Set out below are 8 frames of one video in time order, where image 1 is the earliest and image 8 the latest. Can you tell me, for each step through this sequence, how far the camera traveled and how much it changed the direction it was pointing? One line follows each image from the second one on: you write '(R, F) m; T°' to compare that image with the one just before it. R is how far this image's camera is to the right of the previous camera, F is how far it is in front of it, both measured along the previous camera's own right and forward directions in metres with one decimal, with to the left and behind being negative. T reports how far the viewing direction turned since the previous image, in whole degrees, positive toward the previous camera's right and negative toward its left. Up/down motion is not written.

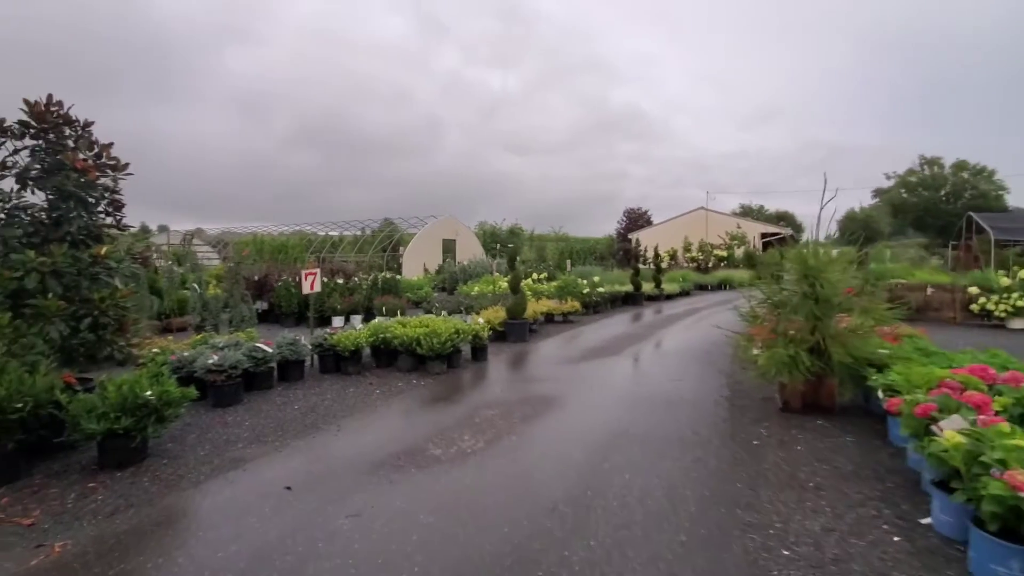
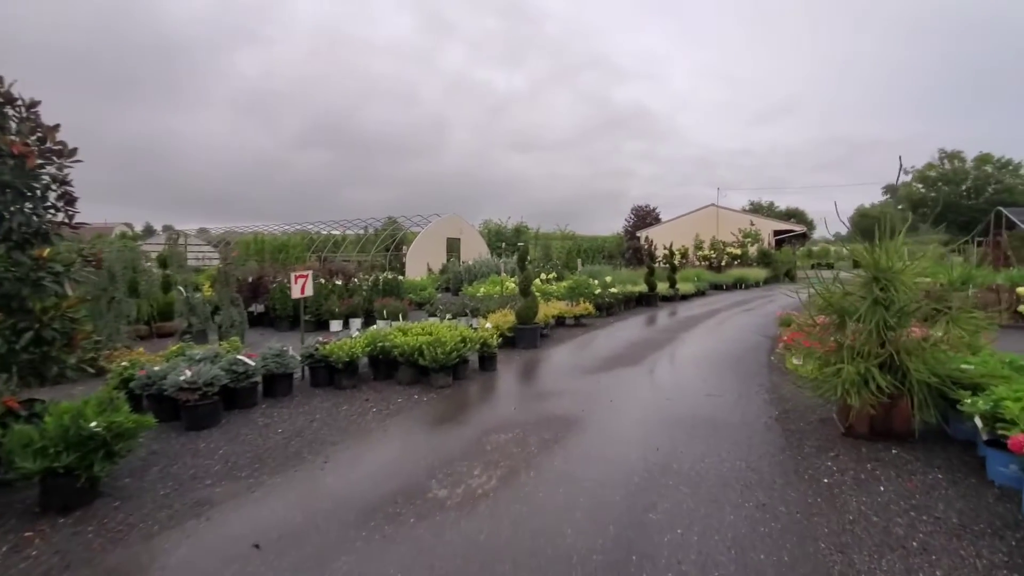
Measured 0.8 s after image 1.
(-0.1, +0.8) m; -1°
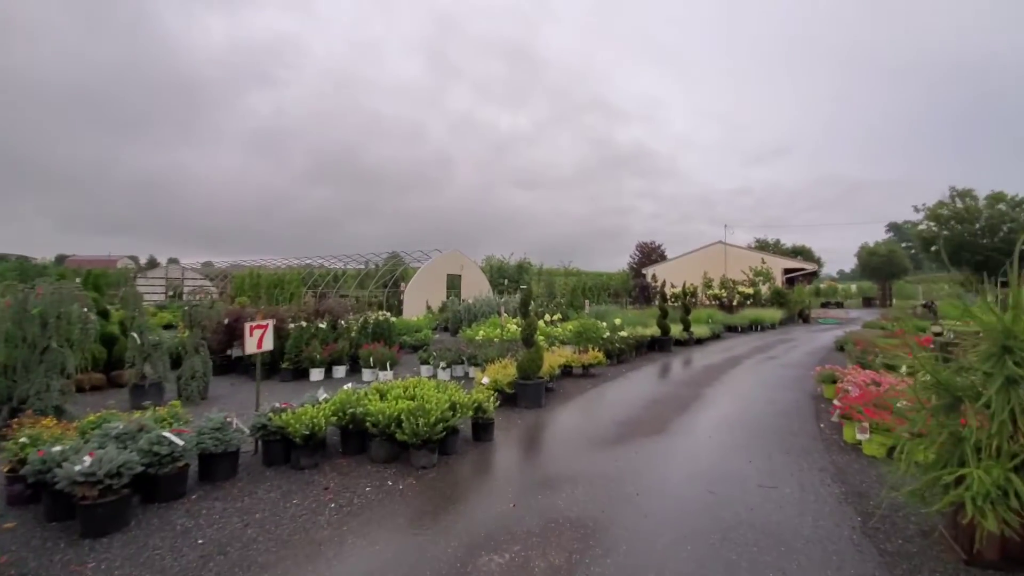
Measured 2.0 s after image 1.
(0.0, +1.2) m; 0°
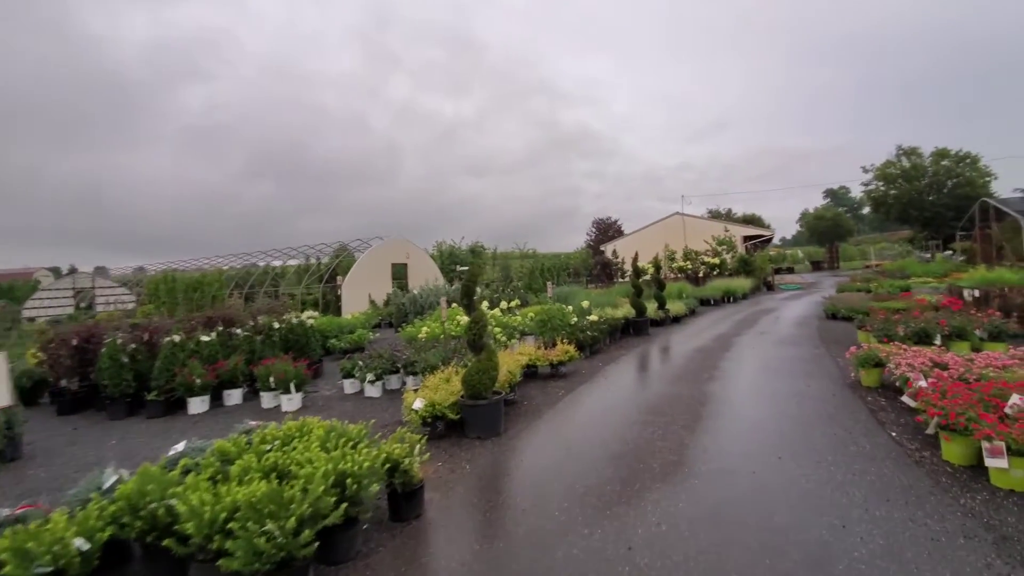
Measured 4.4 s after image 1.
(+0.3, +2.5) m; +5°
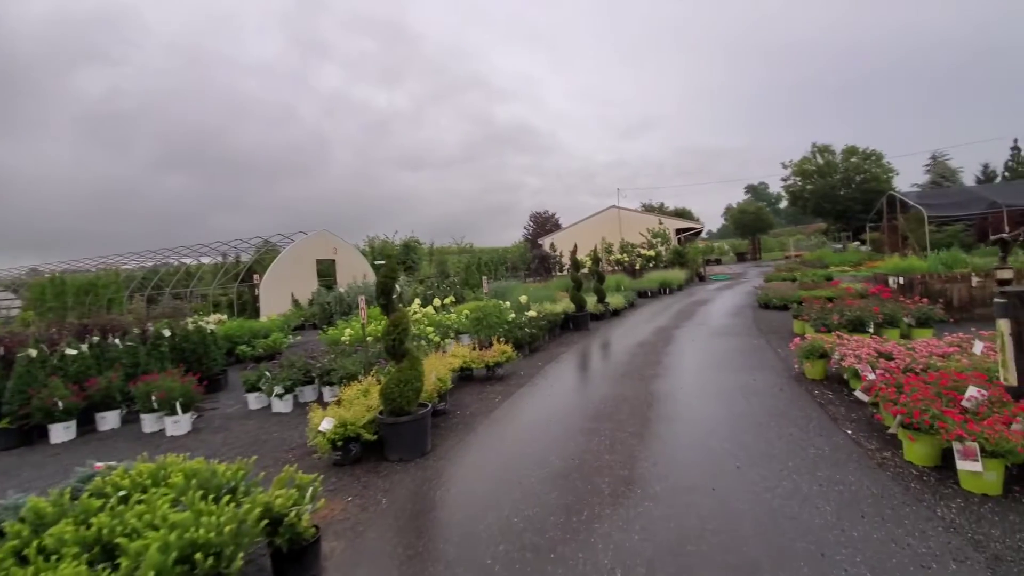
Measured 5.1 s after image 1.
(+0.2, +0.8) m; +7°
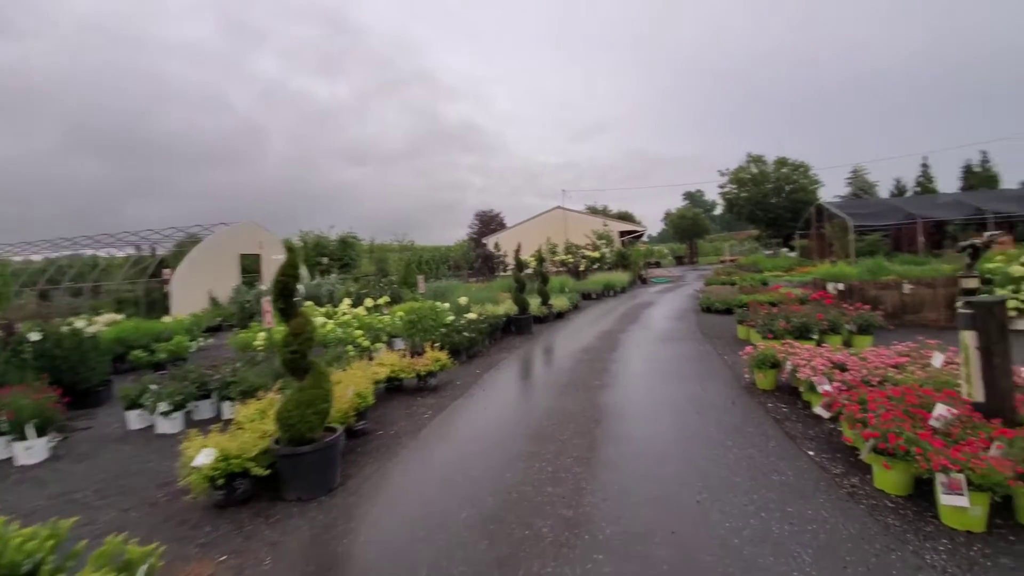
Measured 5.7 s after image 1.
(+0.1, +0.7) m; +6°
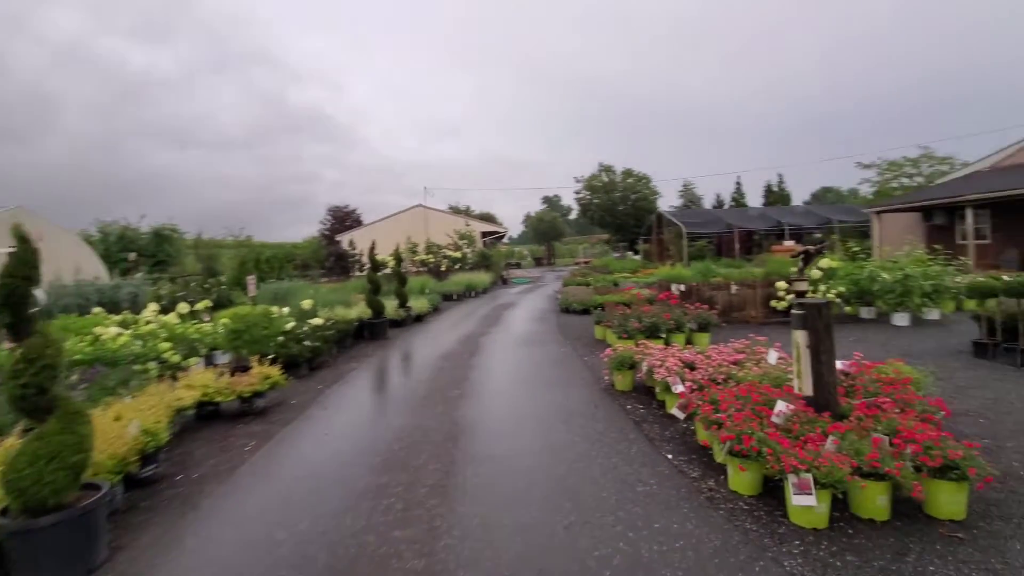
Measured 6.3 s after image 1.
(+0.1, +0.6) m; +16°
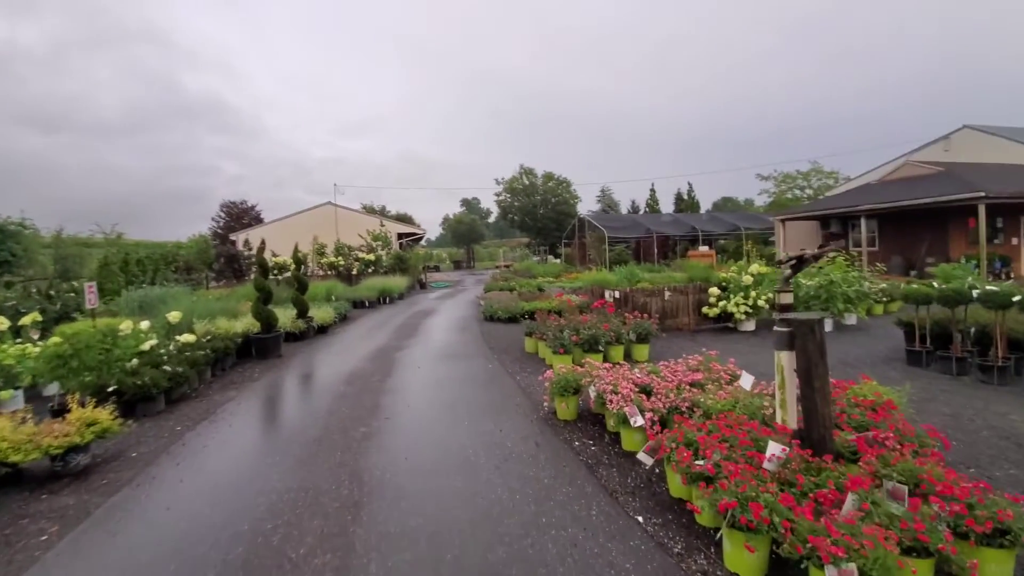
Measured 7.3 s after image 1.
(0.0, +1.2) m; +9°
